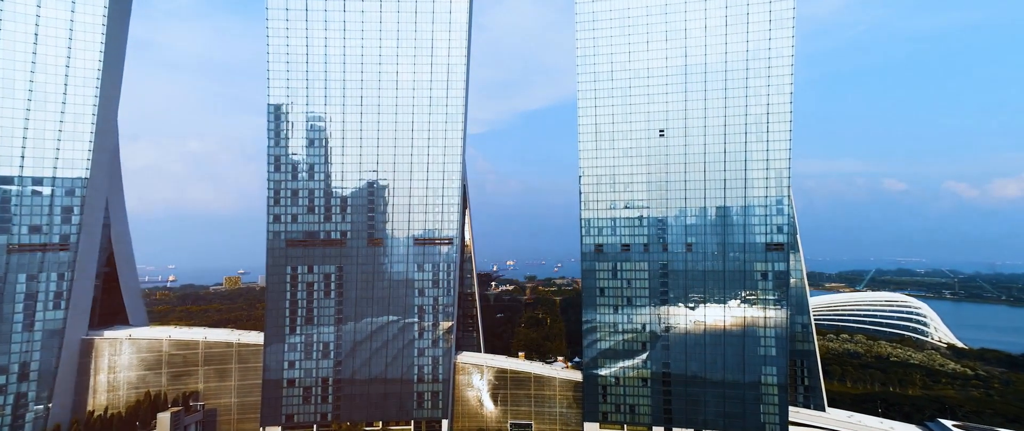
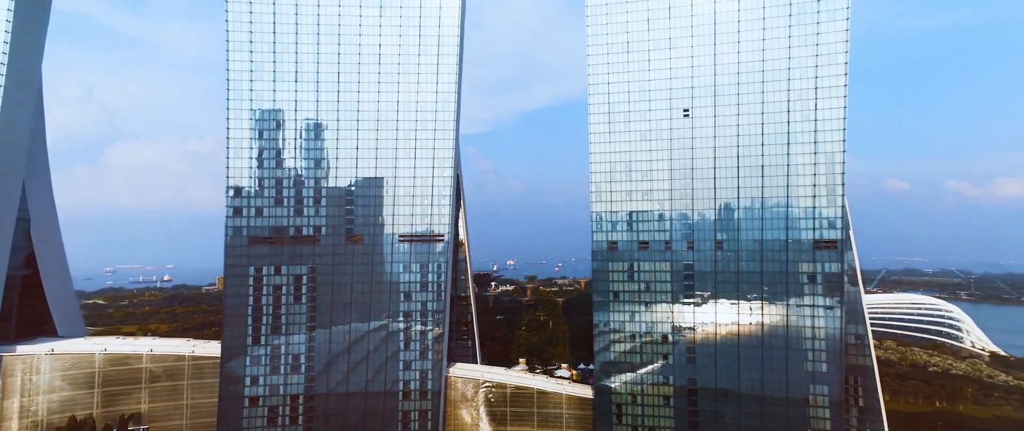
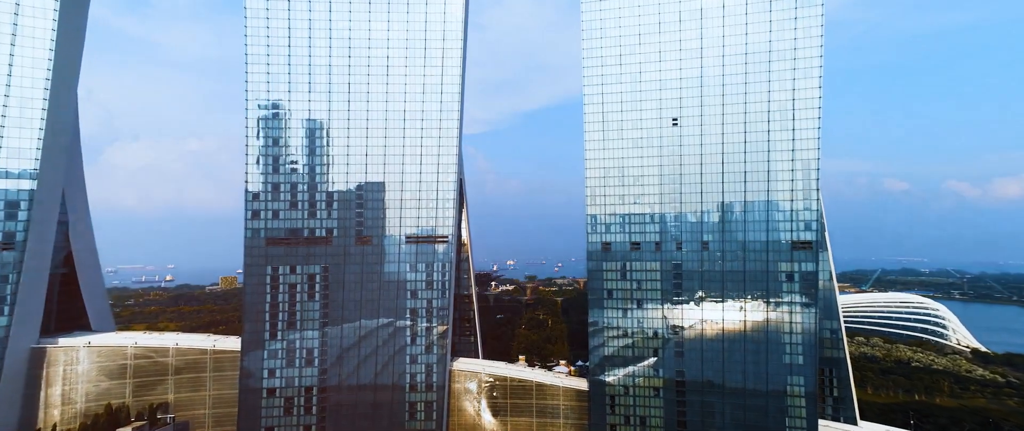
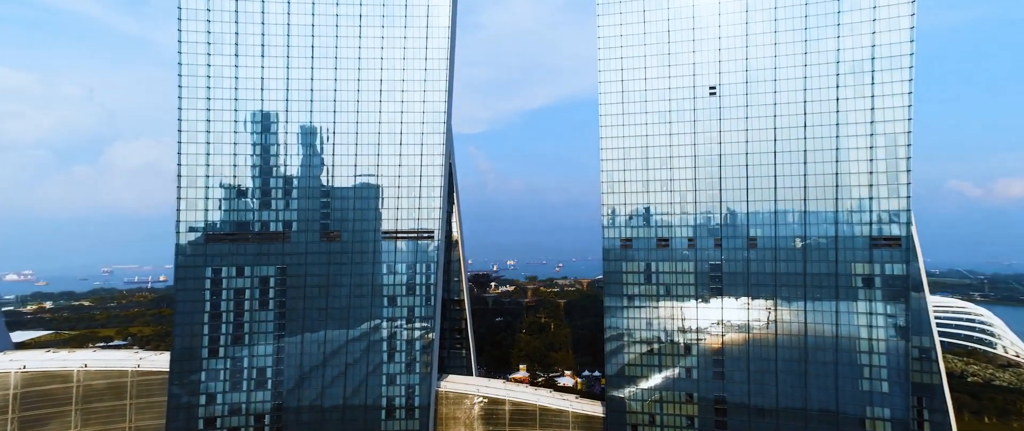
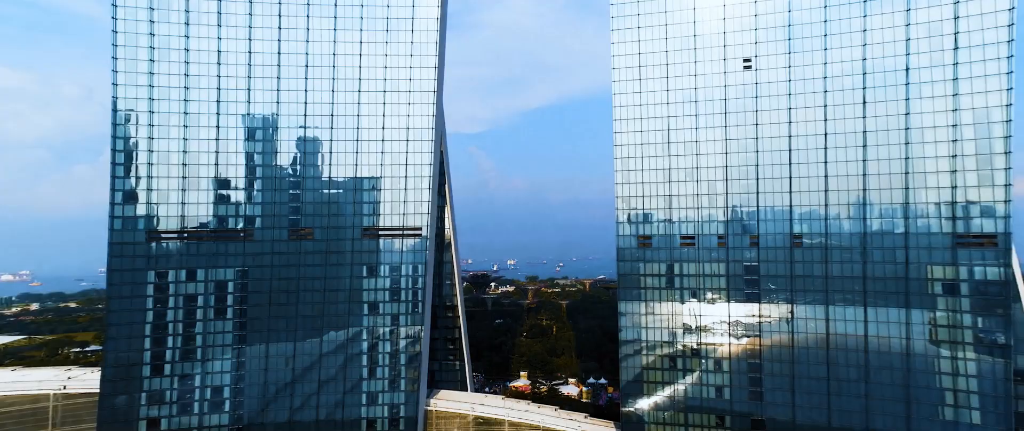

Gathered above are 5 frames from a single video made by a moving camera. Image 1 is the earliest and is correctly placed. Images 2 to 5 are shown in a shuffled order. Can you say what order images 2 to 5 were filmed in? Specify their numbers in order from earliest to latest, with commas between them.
3, 2, 4, 5
